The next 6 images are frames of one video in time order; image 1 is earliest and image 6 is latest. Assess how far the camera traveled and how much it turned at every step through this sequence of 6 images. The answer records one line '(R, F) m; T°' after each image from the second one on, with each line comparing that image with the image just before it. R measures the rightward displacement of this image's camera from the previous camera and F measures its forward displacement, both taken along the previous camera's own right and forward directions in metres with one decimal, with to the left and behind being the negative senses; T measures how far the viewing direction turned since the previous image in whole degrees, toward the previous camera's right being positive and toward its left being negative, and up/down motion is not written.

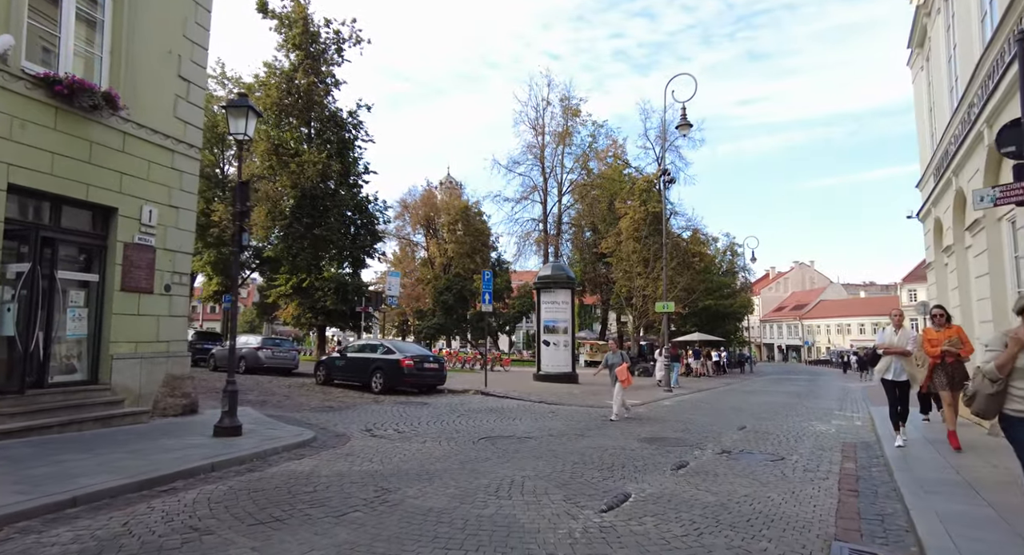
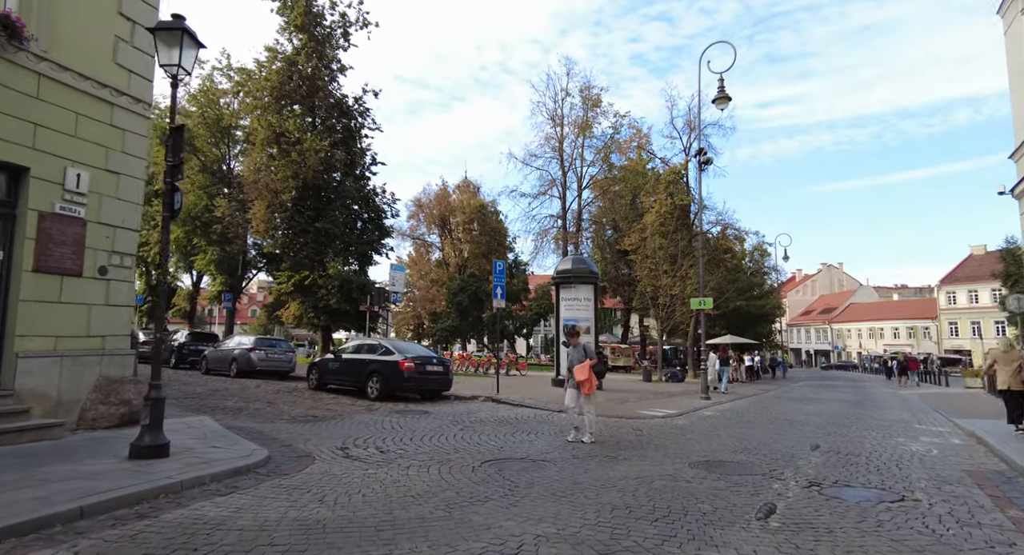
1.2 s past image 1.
(+0.1, +2.2) m; -2°
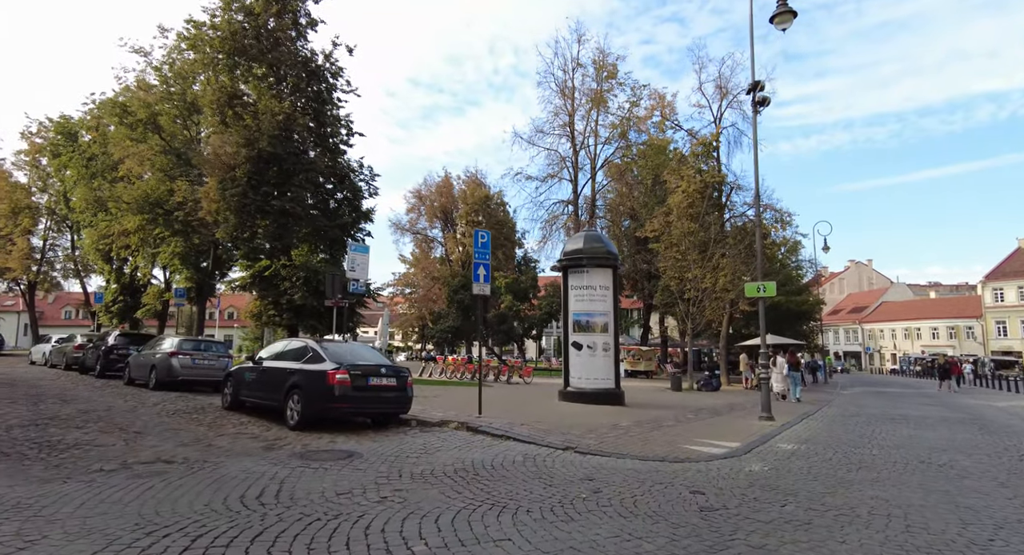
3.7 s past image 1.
(+0.5, +4.8) m; -1°
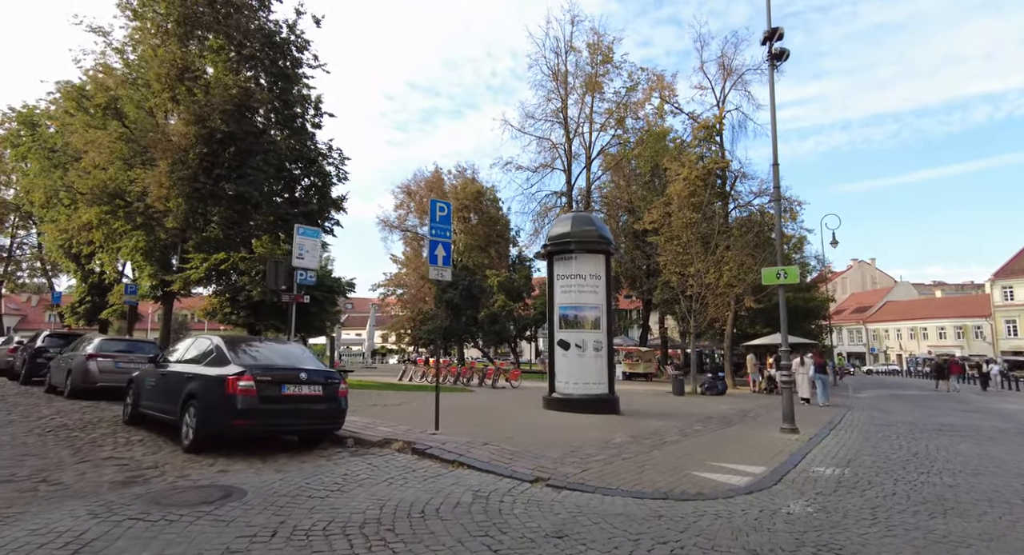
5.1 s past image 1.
(+0.6, +2.3) m; 0°
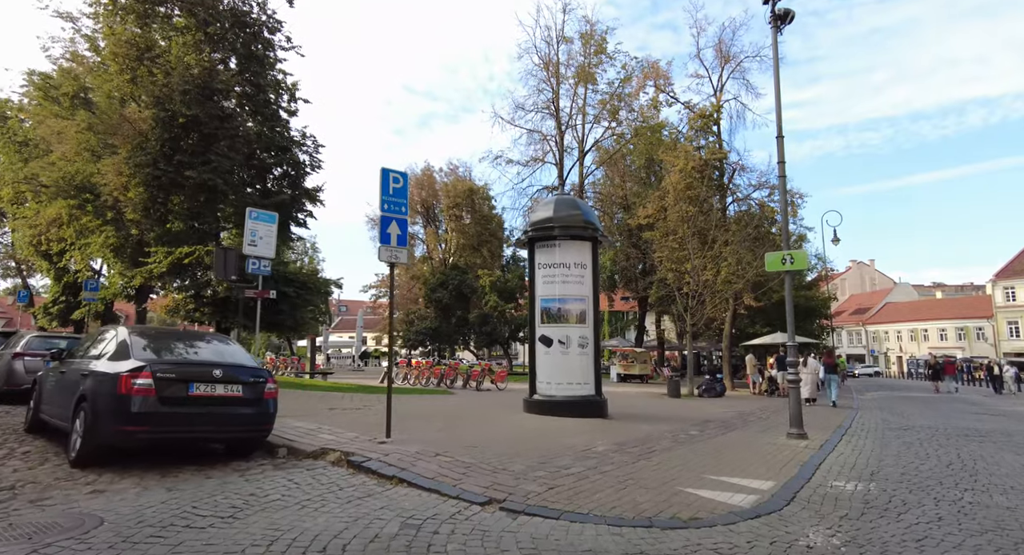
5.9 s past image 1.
(+0.5, +1.3) m; 0°
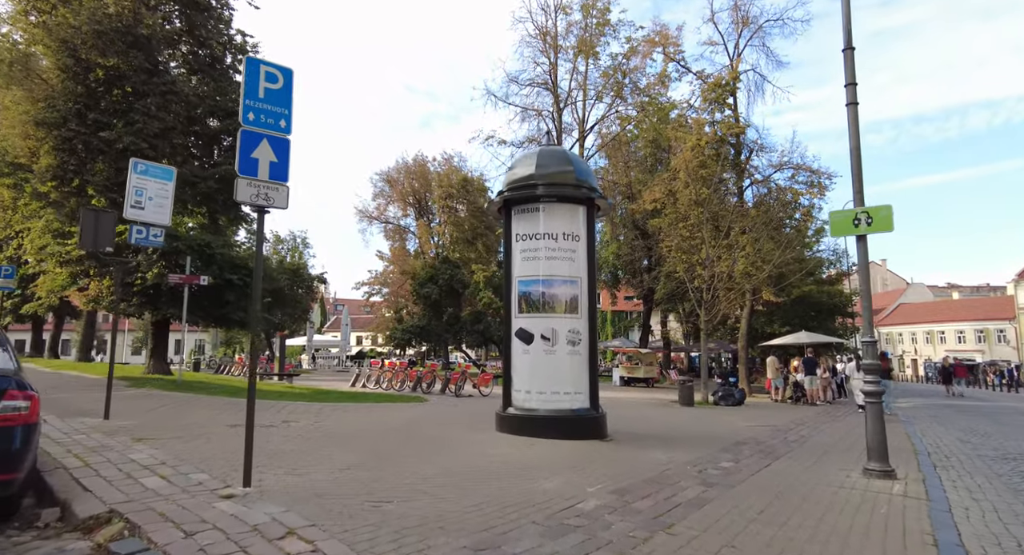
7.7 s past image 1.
(+0.6, +3.1) m; 0°
